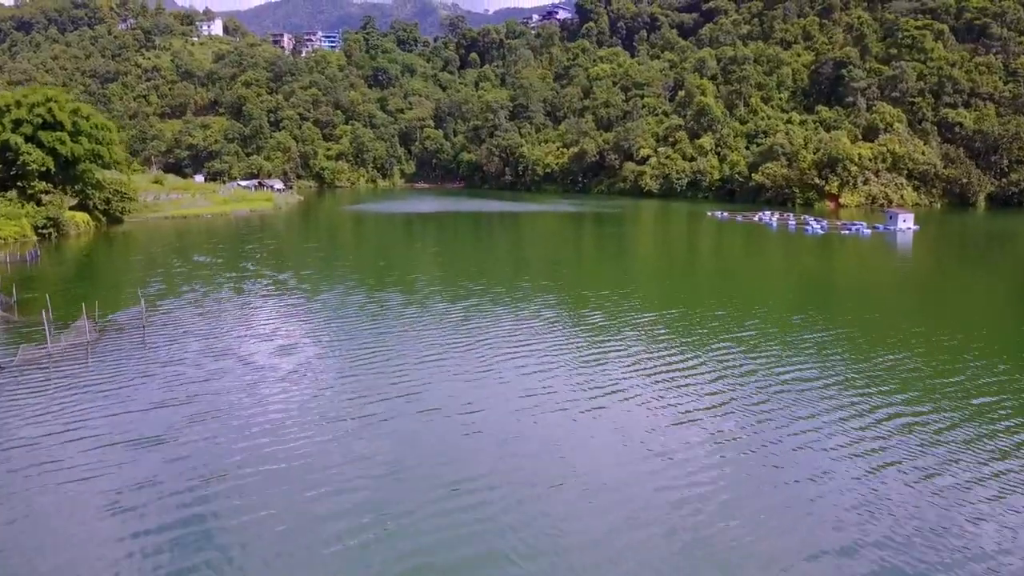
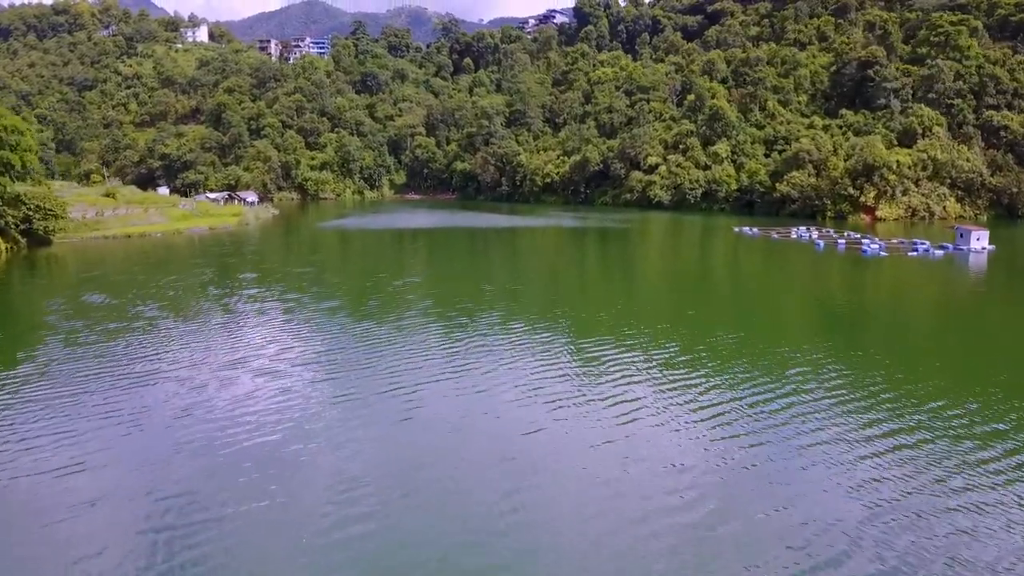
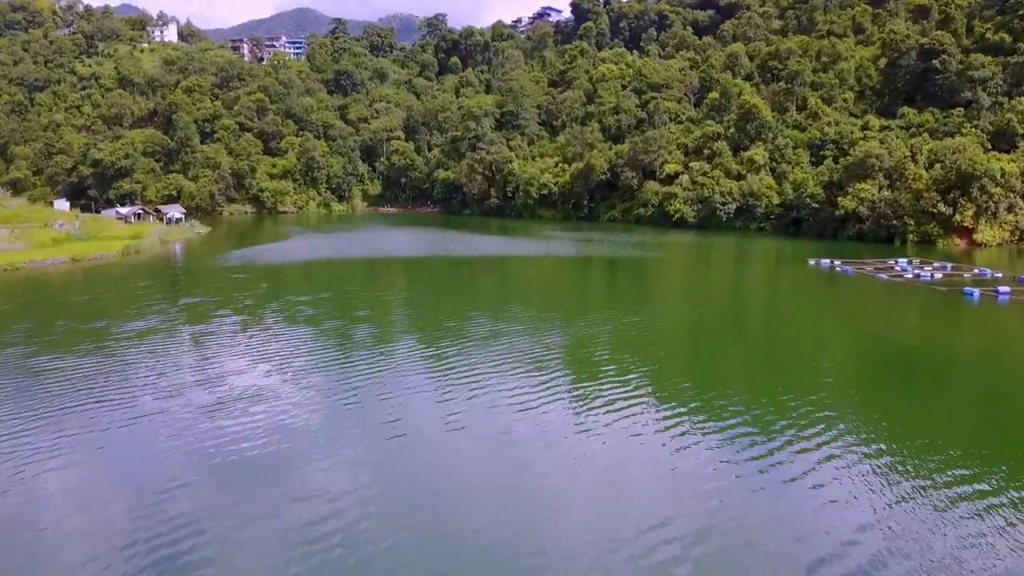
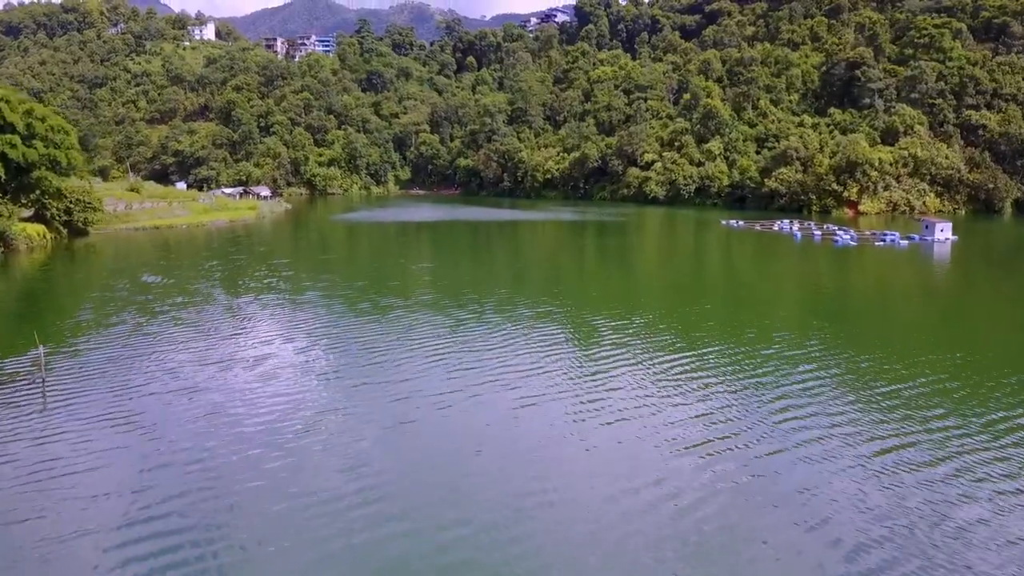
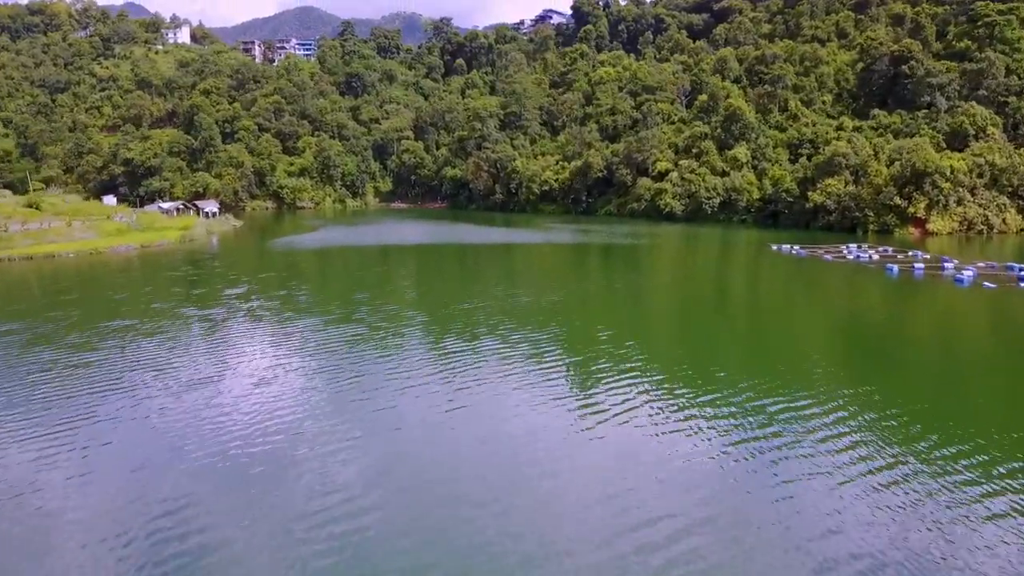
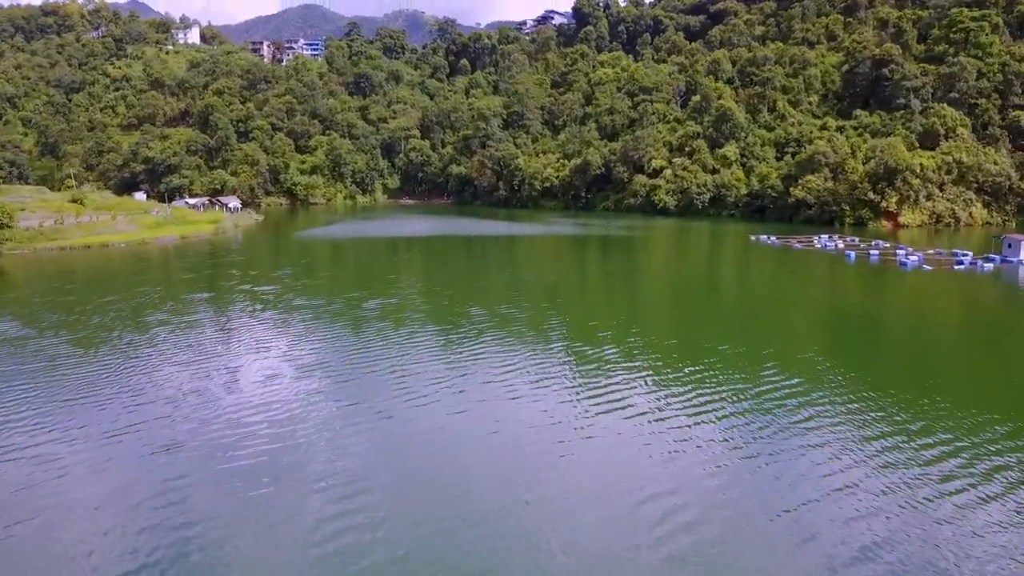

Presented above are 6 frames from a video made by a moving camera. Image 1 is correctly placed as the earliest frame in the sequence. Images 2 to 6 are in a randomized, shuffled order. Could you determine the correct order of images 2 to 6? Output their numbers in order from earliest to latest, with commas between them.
4, 2, 6, 5, 3
